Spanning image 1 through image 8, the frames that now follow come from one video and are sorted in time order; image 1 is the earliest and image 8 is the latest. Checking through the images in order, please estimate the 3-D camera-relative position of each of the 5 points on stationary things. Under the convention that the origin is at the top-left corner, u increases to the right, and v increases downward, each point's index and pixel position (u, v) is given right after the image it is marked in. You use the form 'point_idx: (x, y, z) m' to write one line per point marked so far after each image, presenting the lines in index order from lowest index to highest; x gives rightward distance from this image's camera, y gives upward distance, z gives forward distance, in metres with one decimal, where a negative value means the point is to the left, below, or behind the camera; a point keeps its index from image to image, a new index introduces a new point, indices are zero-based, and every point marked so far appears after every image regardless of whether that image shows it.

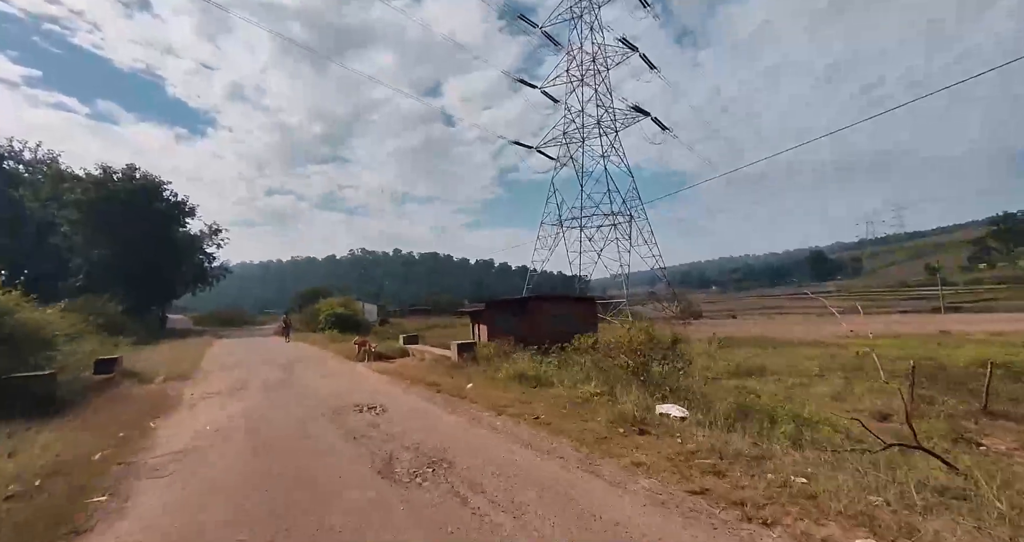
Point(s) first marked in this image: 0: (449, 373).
0: (-1.2, -1.9, +8.8) m
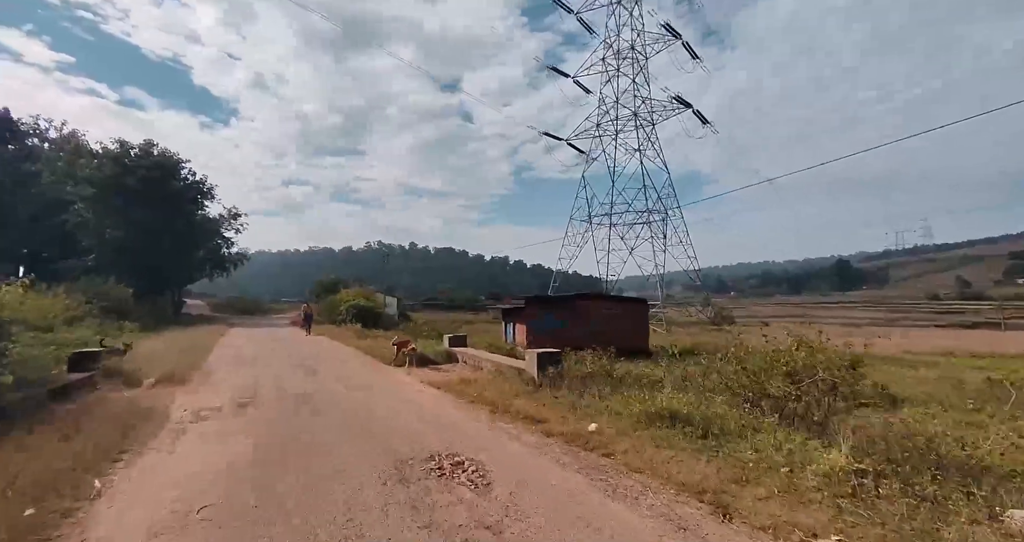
0: (+0.4, -1.7, +6.2) m
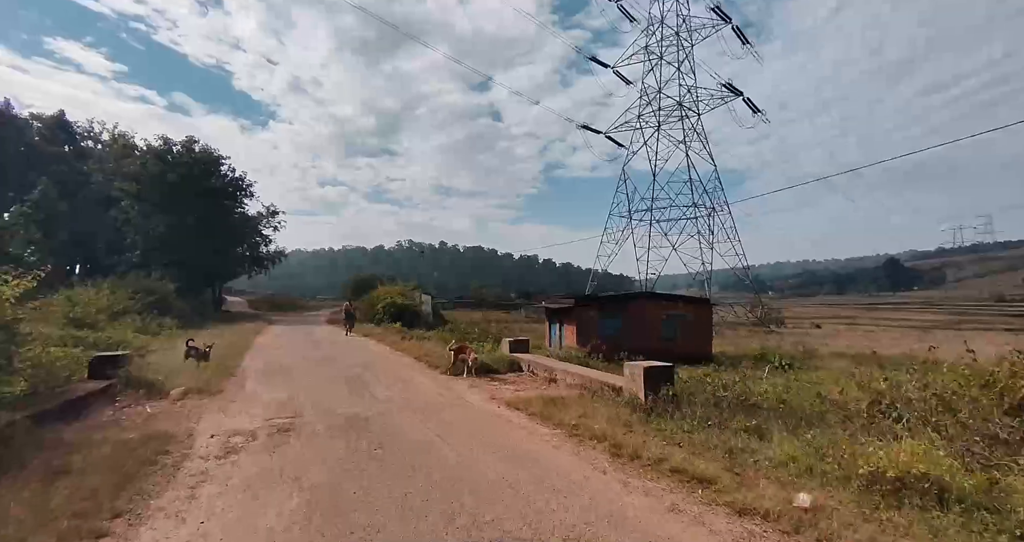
0: (+1.6, -1.6, +4.6) m
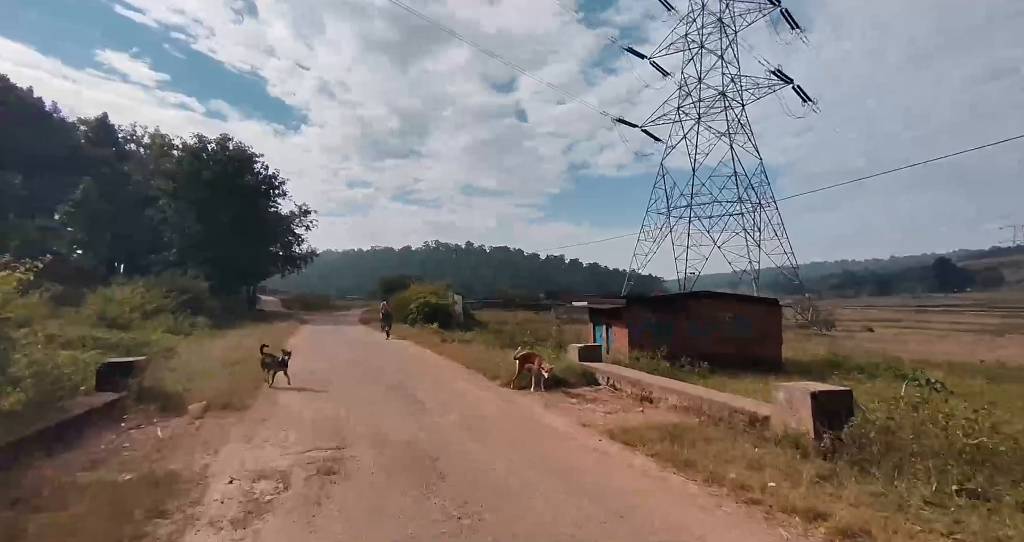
0: (+2.6, -1.5, +2.9) m
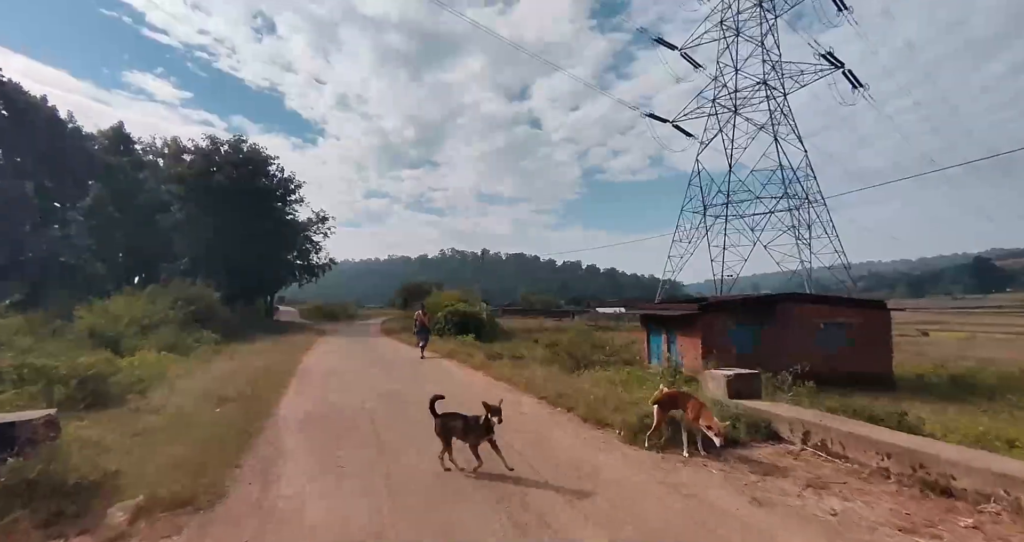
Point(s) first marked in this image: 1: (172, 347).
0: (+3.8, -1.3, -0.2) m
1: (-12.0, -2.7, +16.6) m
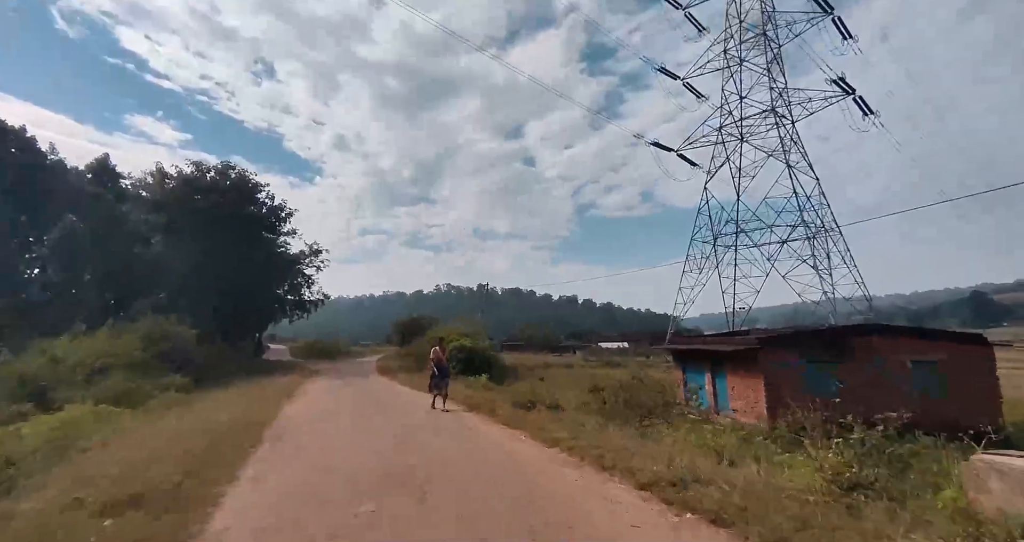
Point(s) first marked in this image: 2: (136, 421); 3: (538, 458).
0: (+4.8, -0.8, -3.0) m
1: (-11.2, -3.6, +13.4) m
2: (-8.8, -3.5, +10.9) m
3: (+0.4, -2.9, +7.2) m
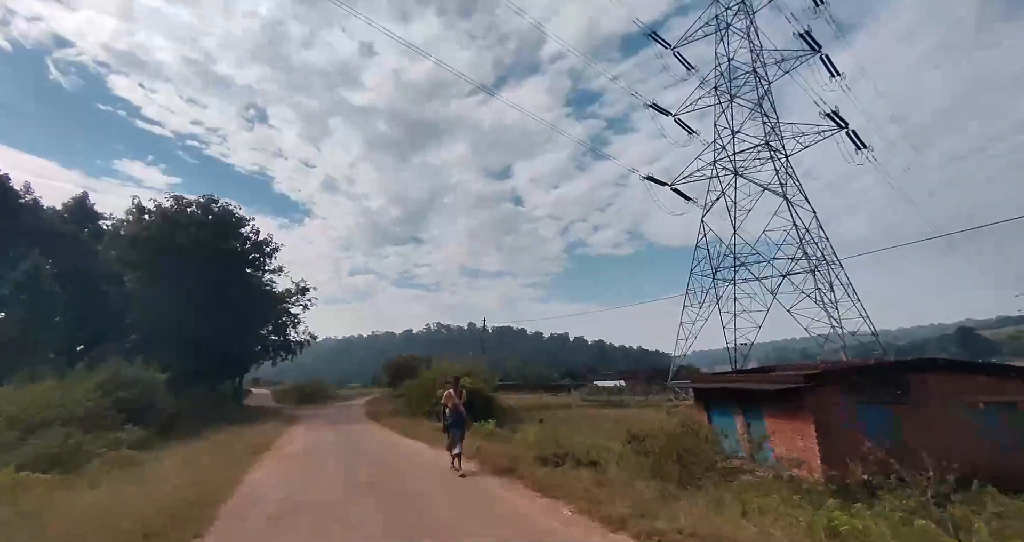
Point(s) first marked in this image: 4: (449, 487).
0: (+5.6, -0.1, -4.7) m
1: (-10.7, -4.4, +11.1) m
2: (-8.3, -4.1, +8.7) m
3: (+0.9, -3.1, +5.2) m
4: (-1.2, -4.0, +8.5) m
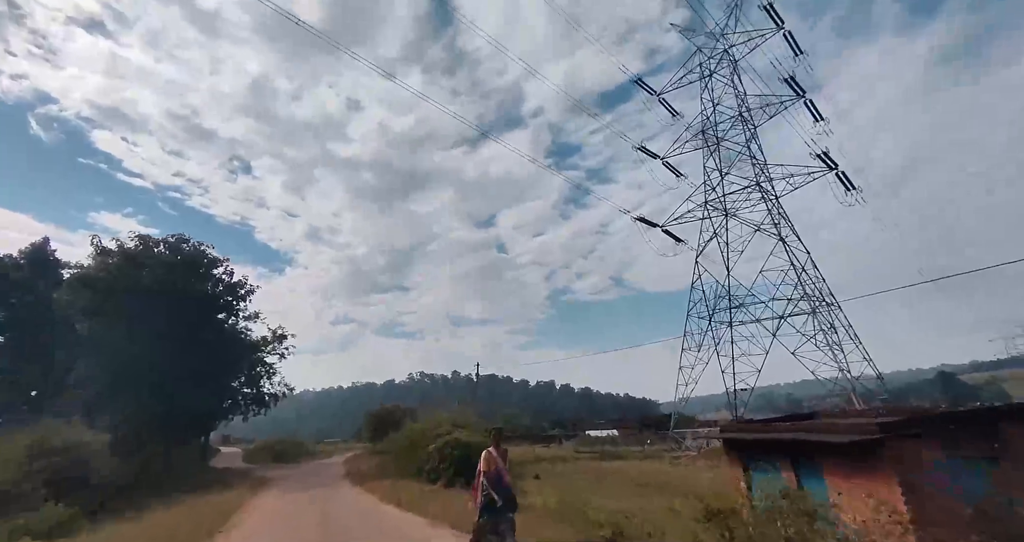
0: (+6.6, +1.0, -6.6) m
1: (-10.2, -5.0, +8.2) m
2: (-7.6, -4.4, +5.9) m
3: (+1.7, -3.0, +2.8) m
4: (-0.5, -4.2, +6.0) m
